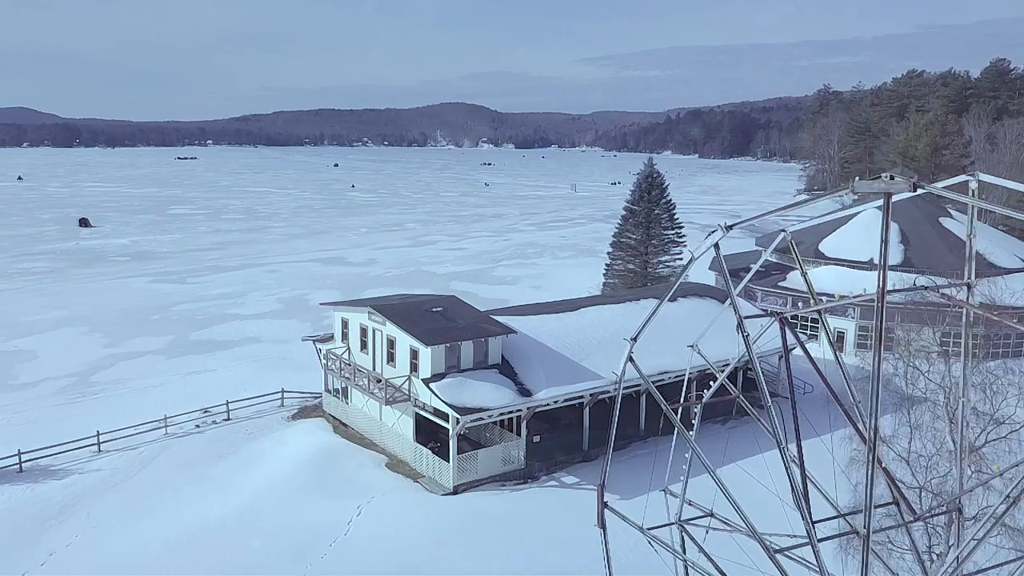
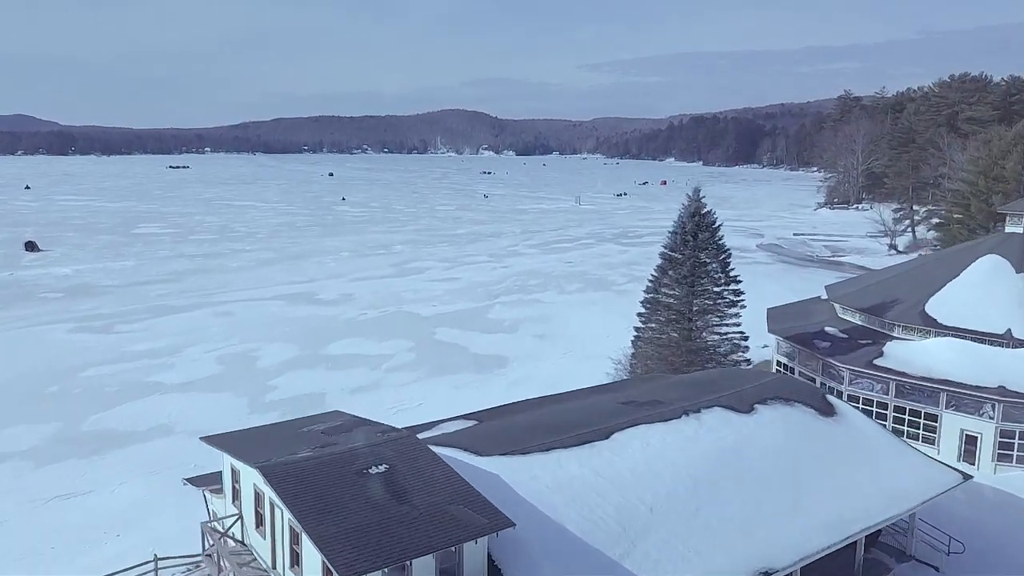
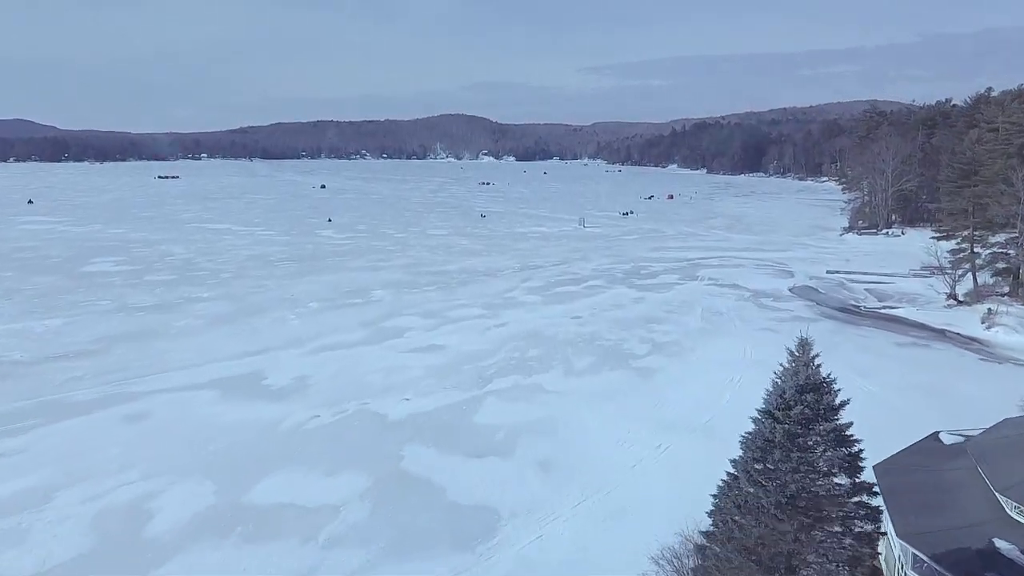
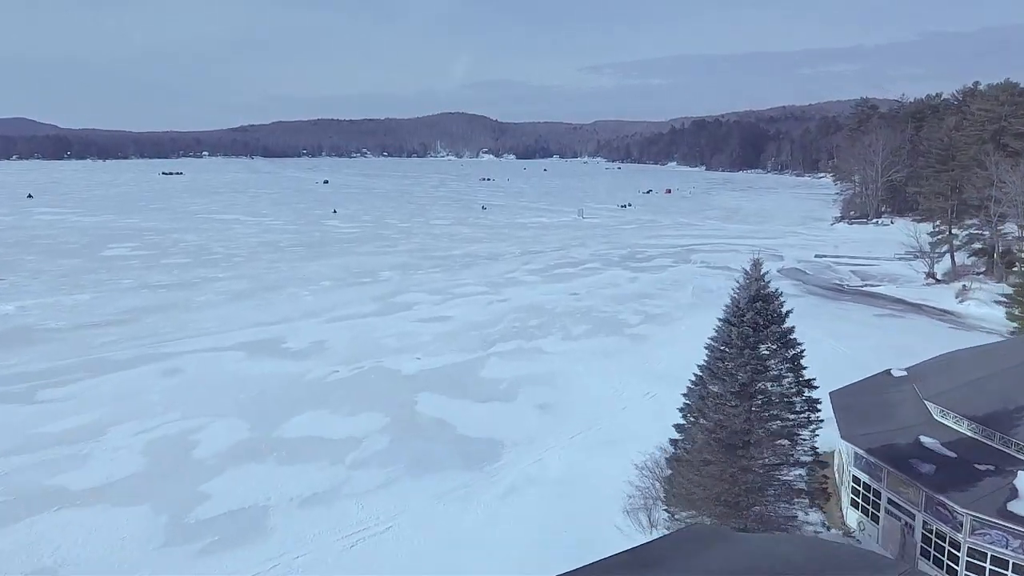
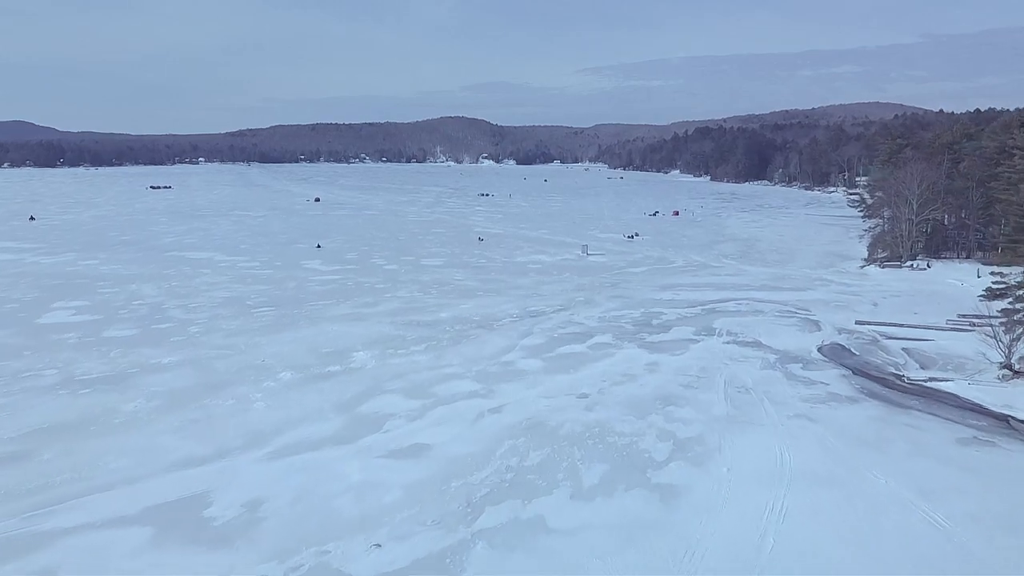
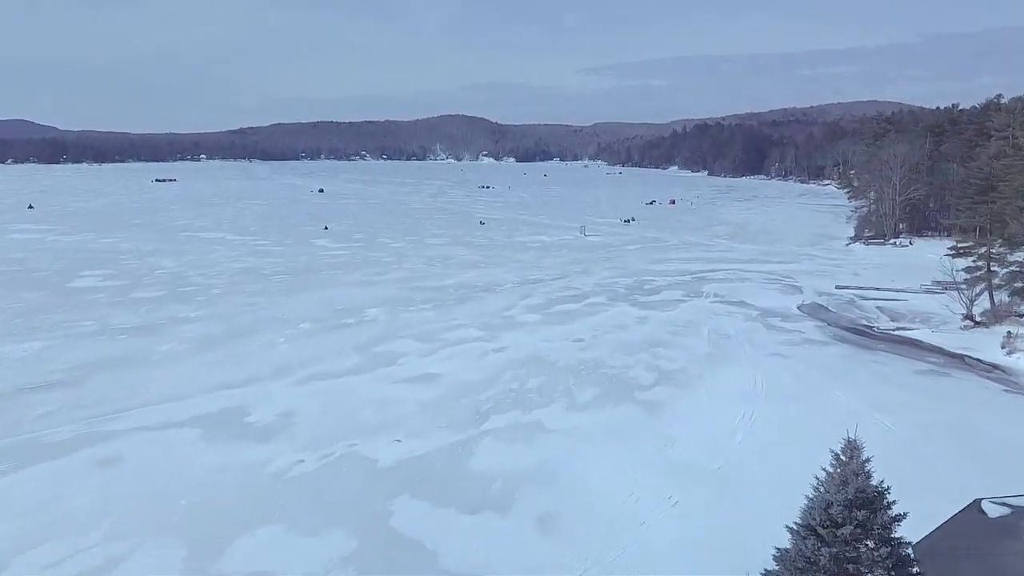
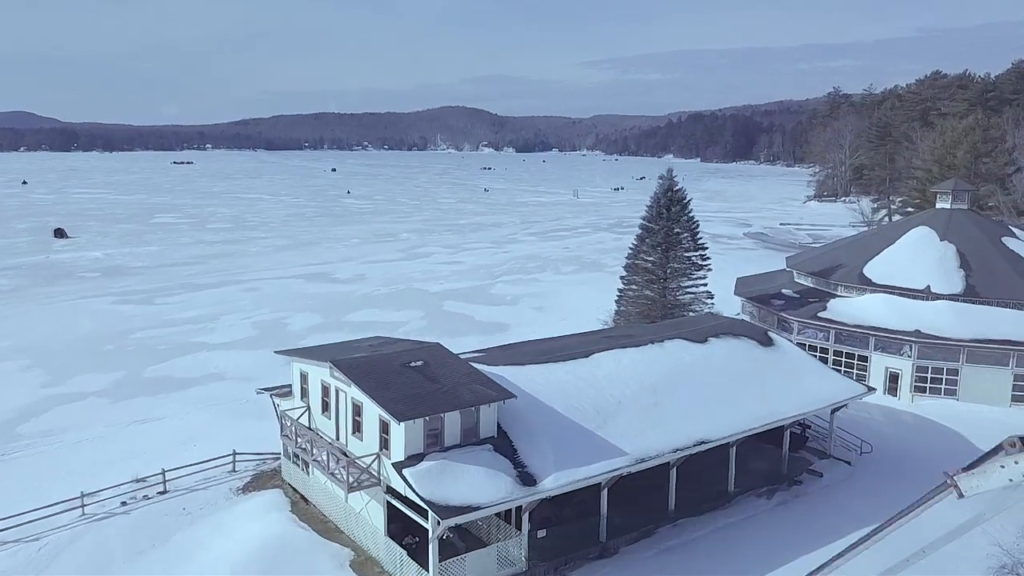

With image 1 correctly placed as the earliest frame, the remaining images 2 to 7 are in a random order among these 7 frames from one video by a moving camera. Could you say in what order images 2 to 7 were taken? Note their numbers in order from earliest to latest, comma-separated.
7, 2, 4, 3, 6, 5
